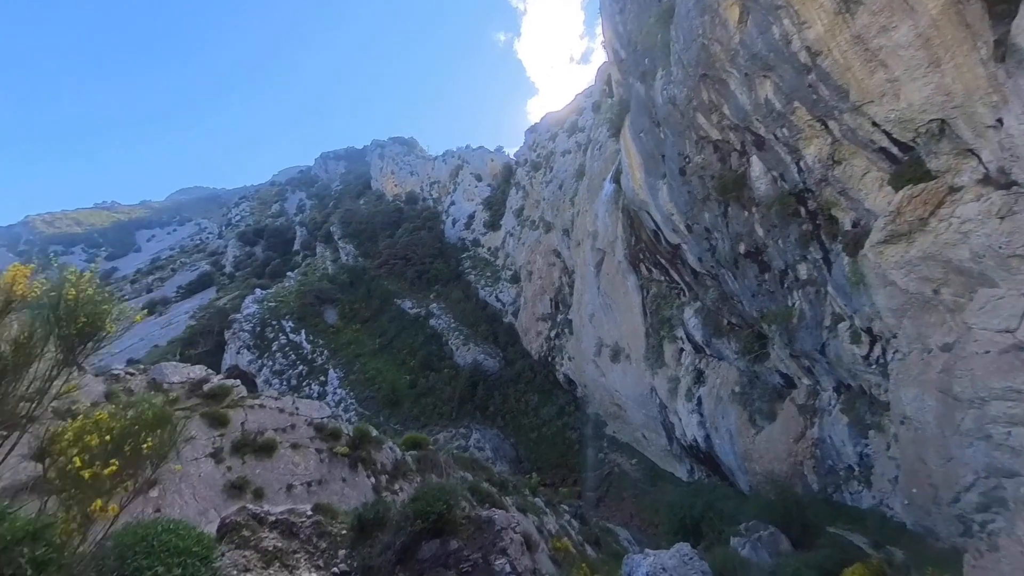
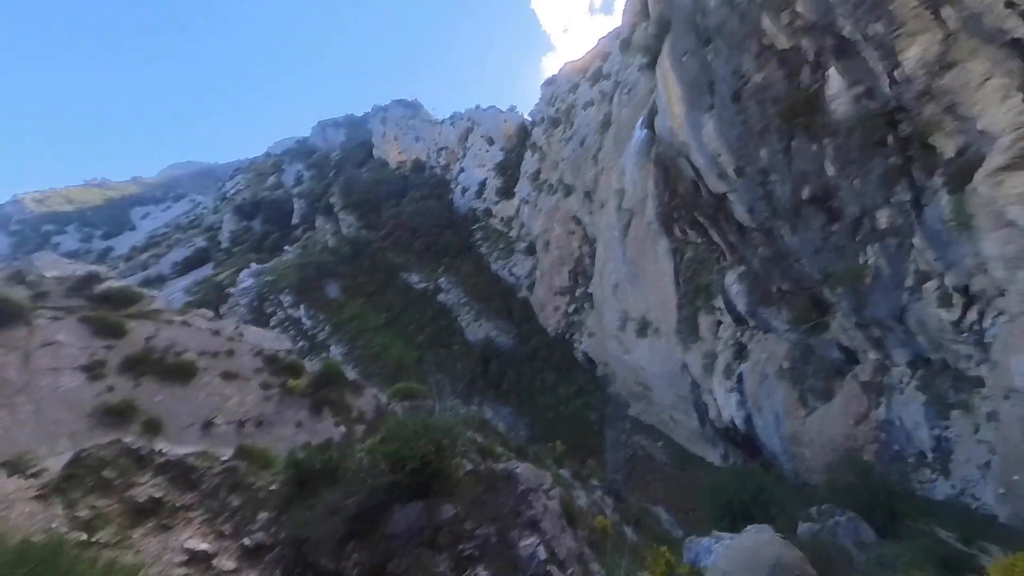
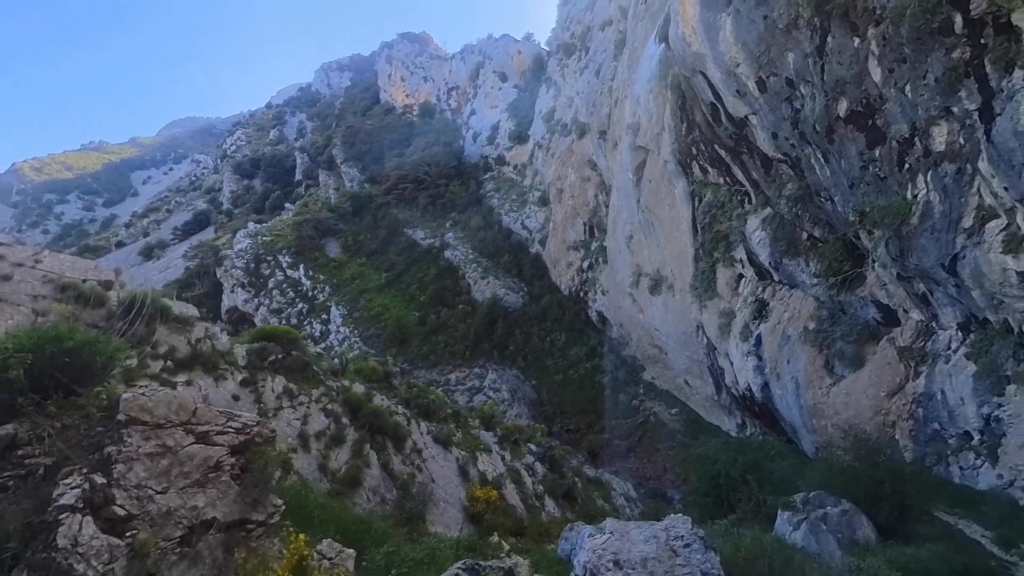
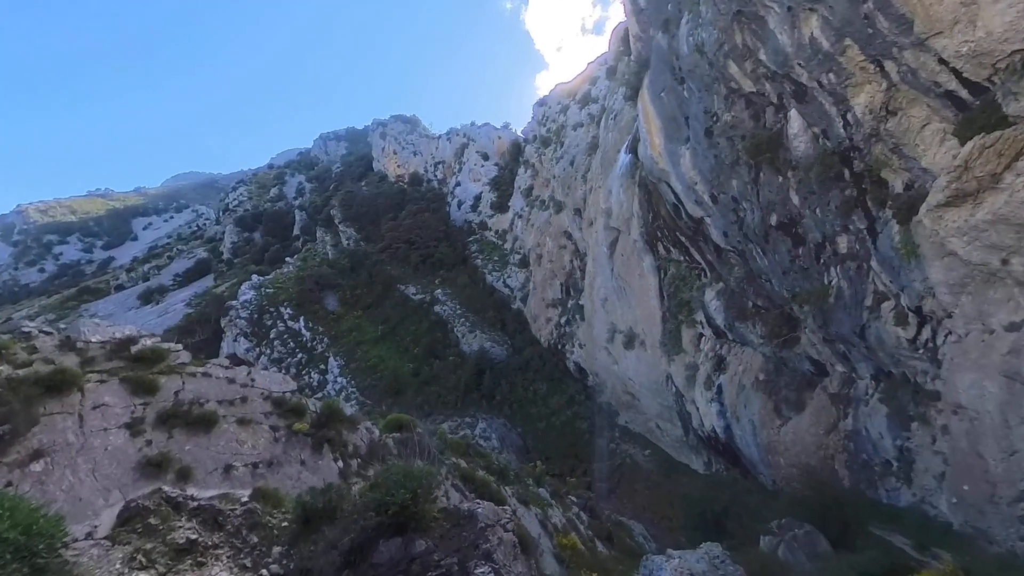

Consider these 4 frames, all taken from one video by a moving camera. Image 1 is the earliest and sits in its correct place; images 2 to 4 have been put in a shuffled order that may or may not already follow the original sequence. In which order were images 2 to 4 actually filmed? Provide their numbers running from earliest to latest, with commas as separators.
4, 2, 3
